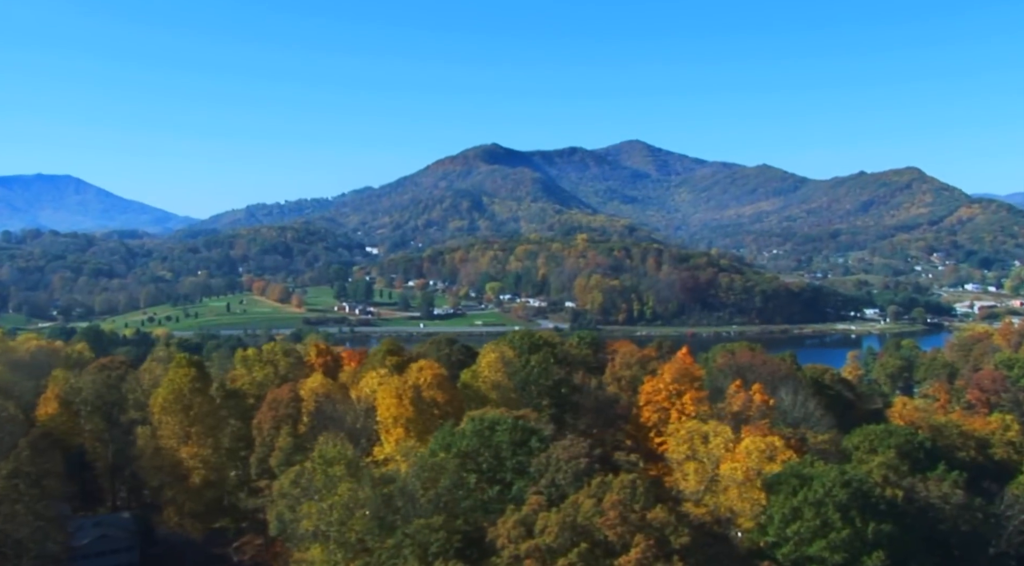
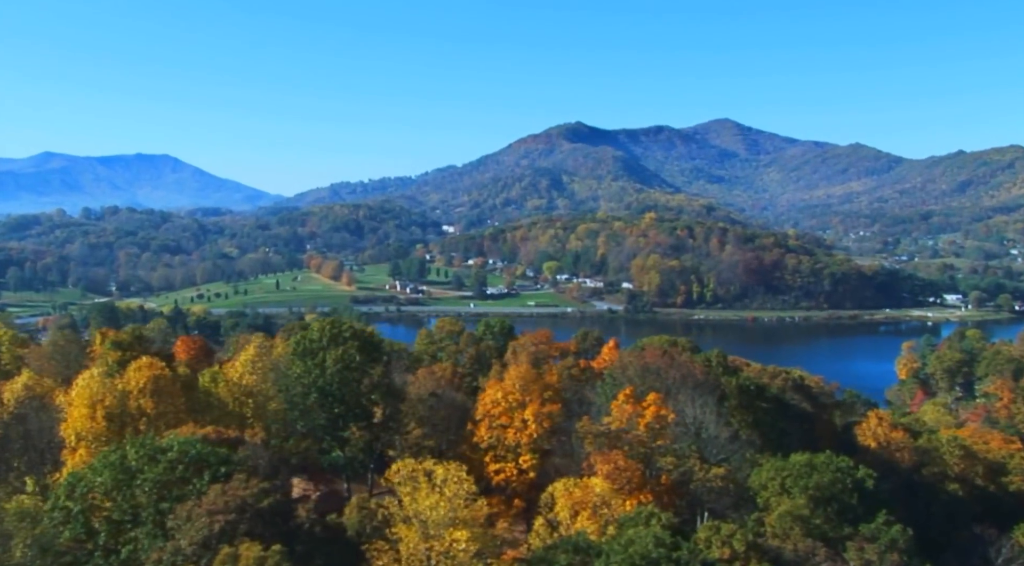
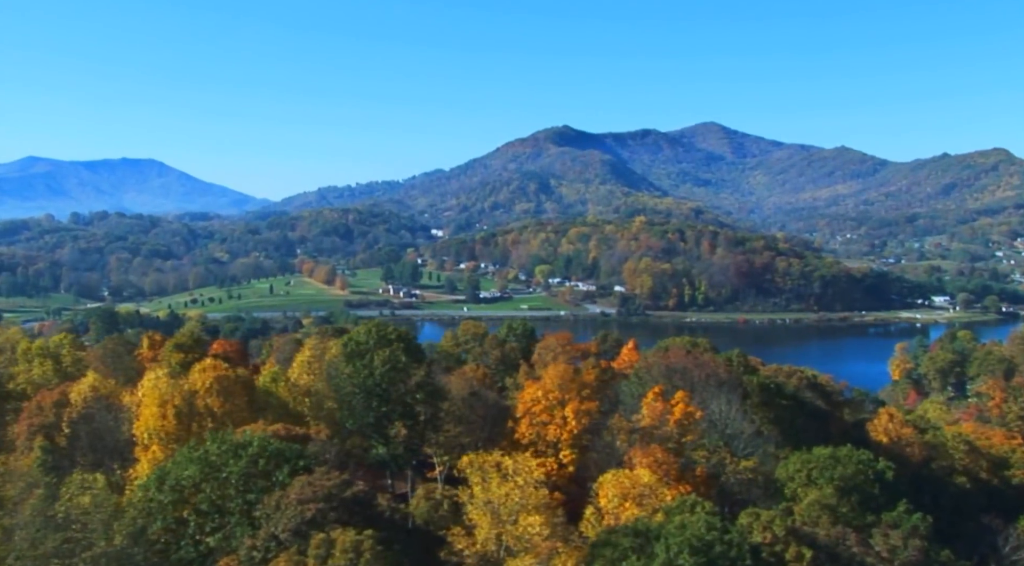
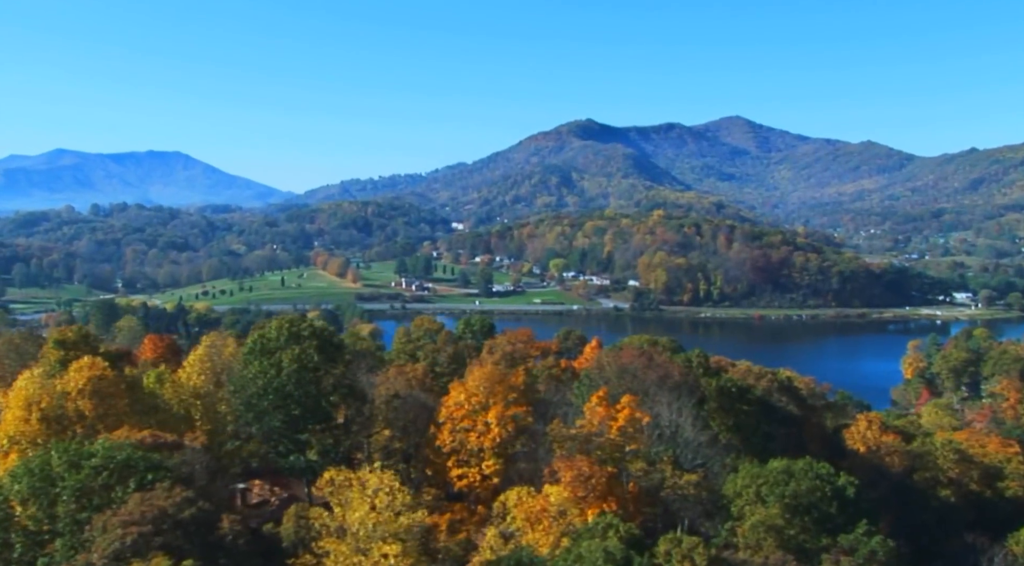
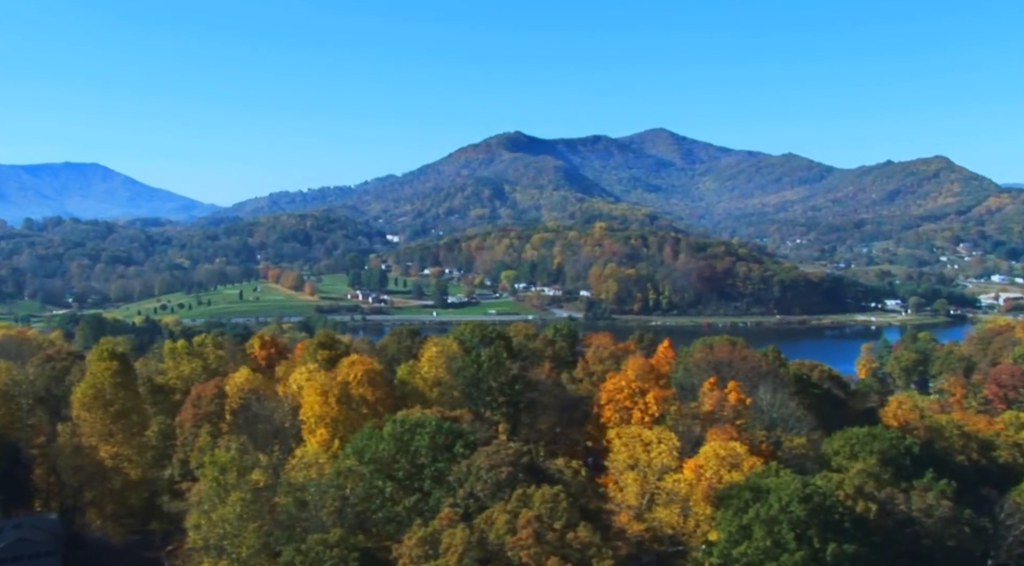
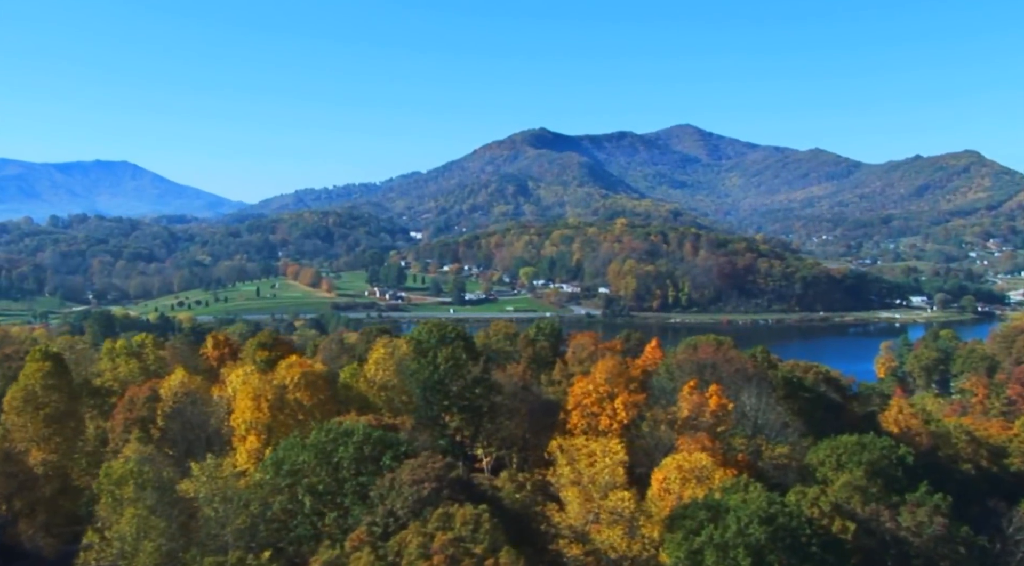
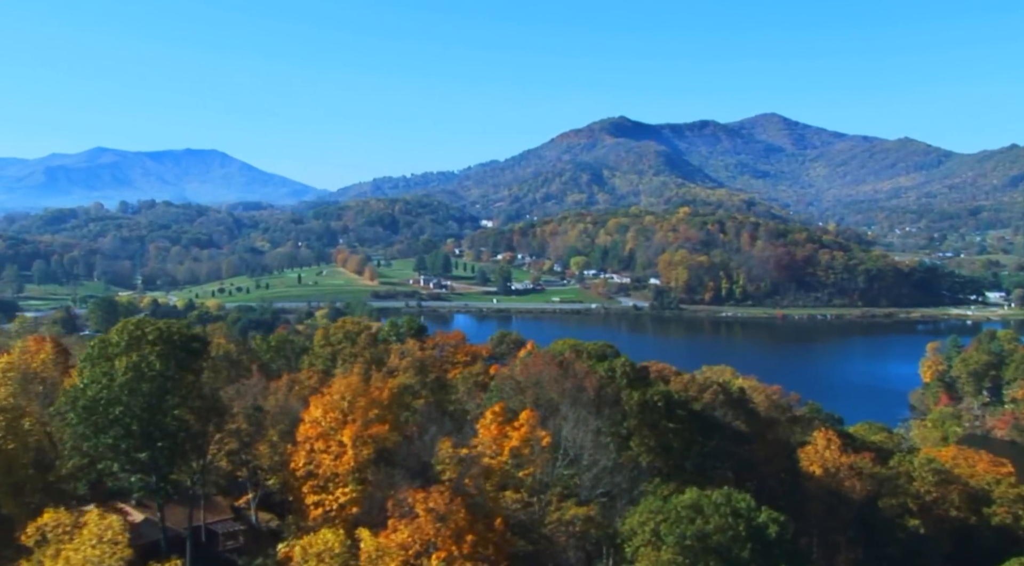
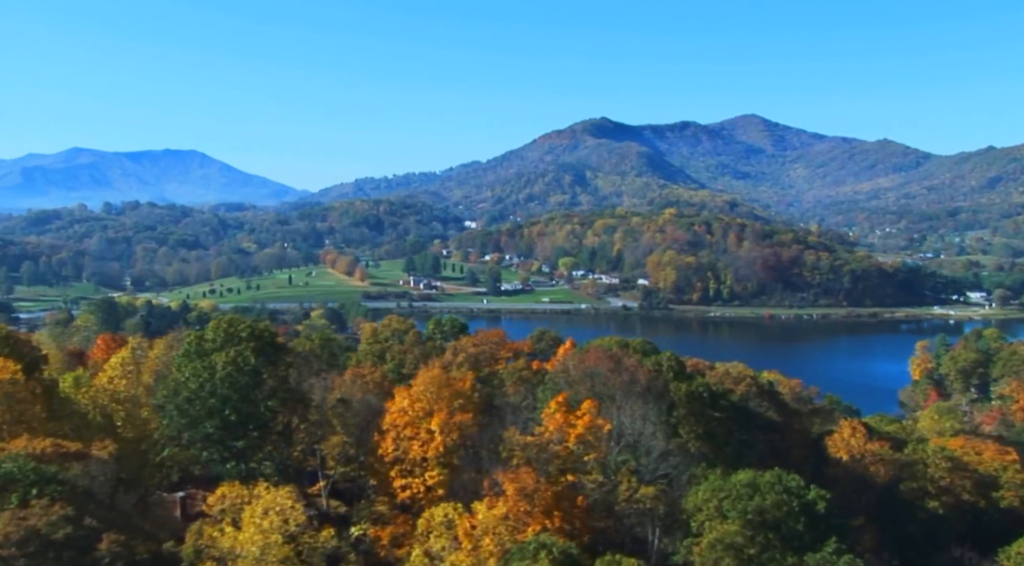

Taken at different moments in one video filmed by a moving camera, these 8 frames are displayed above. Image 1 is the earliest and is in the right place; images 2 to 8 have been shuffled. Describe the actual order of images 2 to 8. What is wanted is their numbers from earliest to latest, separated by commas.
5, 6, 3, 2, 4, 8, 7
